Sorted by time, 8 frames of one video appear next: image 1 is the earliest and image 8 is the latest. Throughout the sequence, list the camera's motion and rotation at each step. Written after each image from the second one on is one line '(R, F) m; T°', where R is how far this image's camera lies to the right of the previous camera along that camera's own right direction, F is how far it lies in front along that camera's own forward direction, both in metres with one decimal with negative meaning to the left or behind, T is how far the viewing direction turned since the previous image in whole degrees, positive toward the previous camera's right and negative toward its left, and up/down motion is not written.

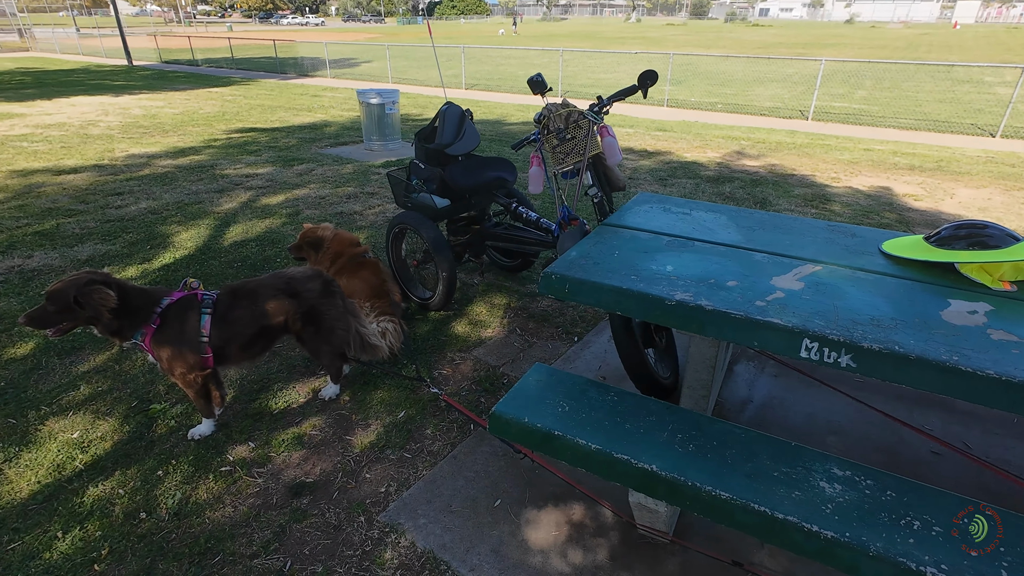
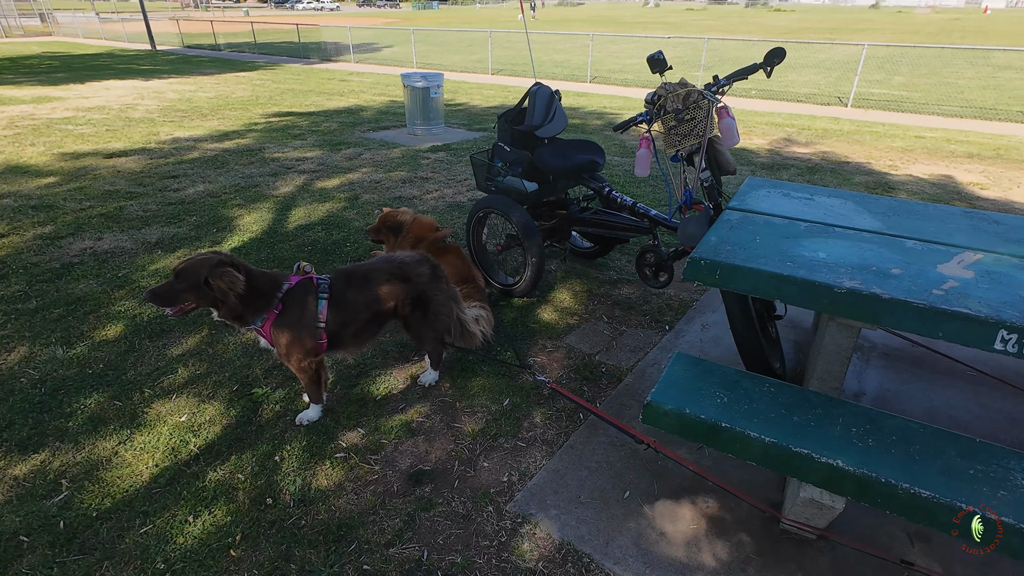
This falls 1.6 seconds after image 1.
(-0.5, +0.1) m; -1°
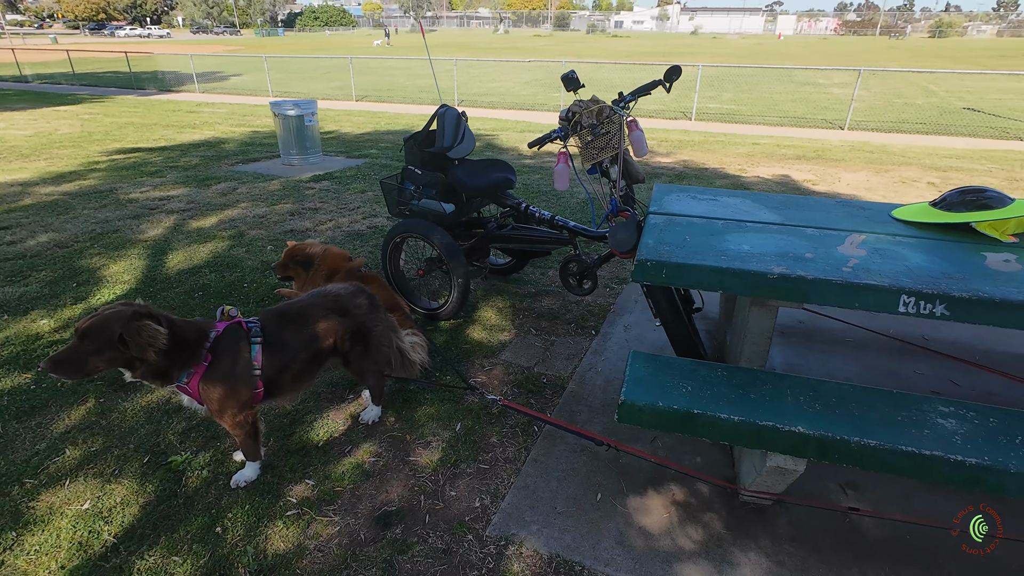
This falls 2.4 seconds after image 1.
(-0.3, 0.0) m; +13°
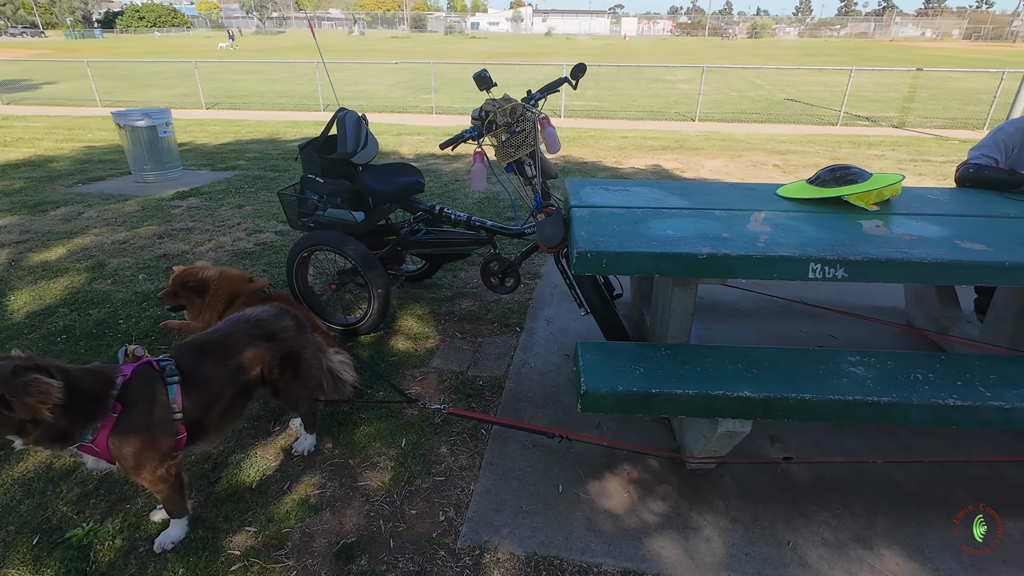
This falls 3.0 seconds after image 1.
(-0.2, +0.1) m; +12°
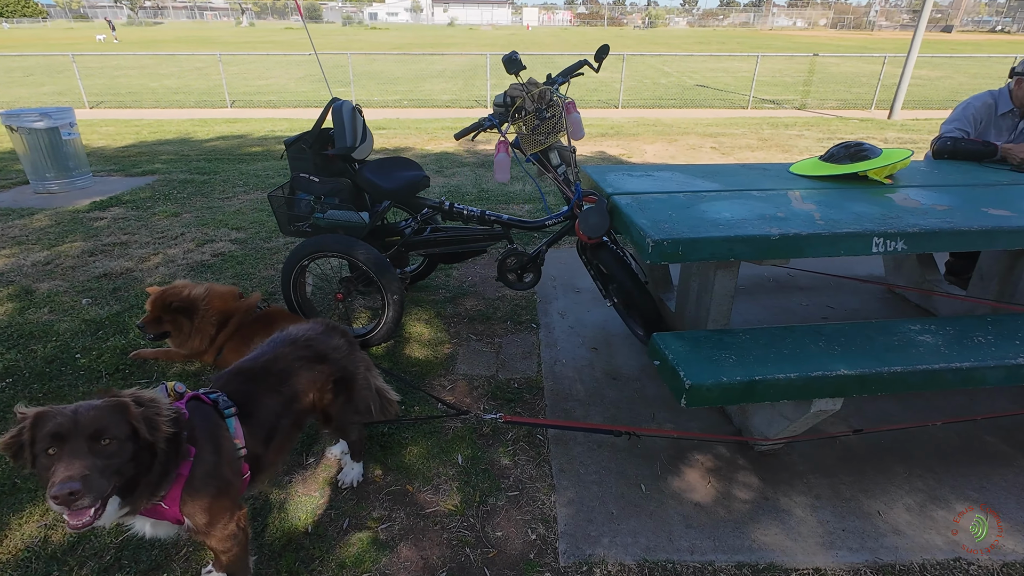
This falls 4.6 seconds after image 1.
(-0.6, +0.2) m; +9°
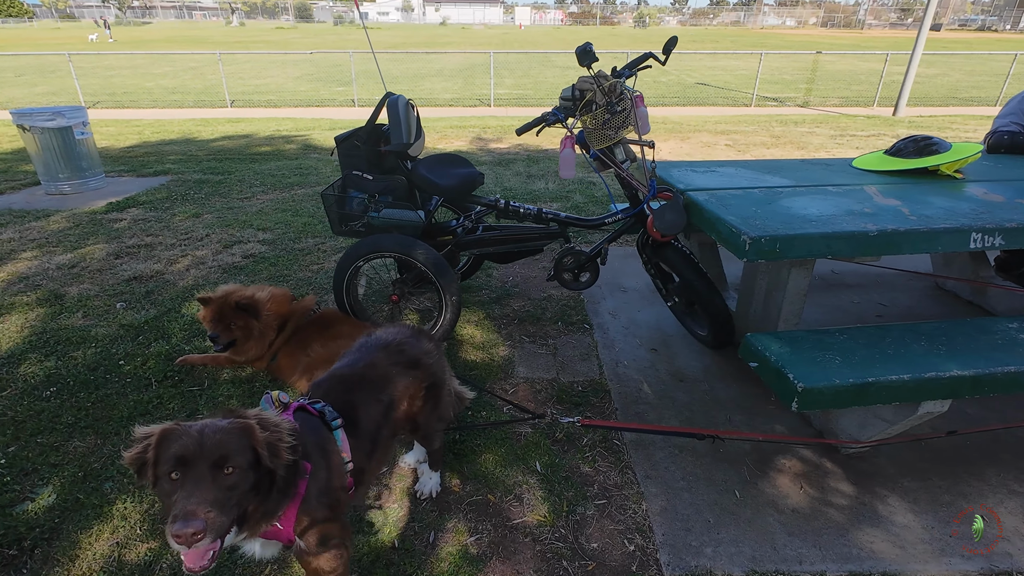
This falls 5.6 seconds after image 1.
(-0.4, +0.1) m; +1°
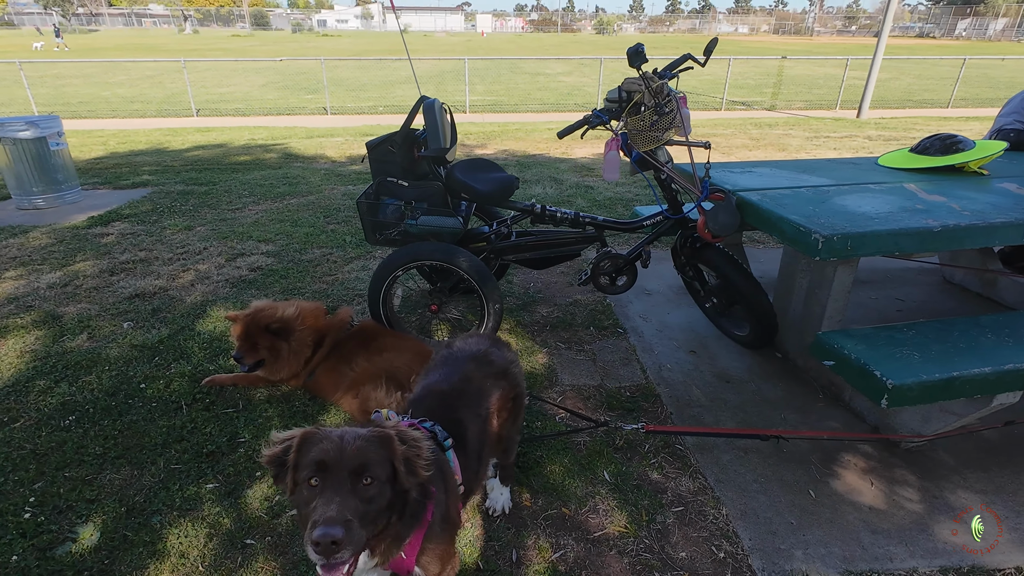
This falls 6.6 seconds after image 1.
(-0.4, +0.1) m; +3°
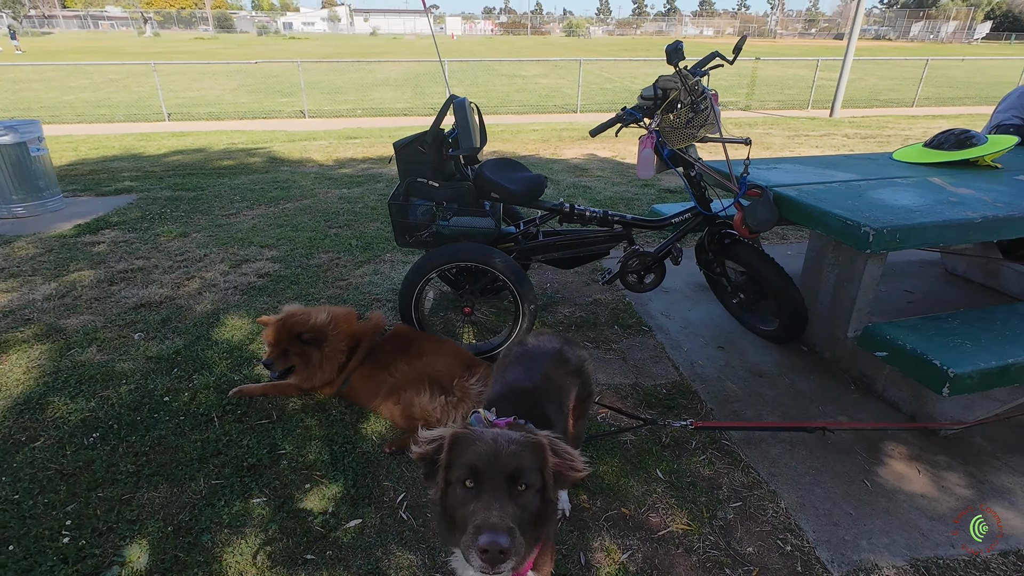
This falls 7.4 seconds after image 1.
(-0.3, 0.0) m; +3°
